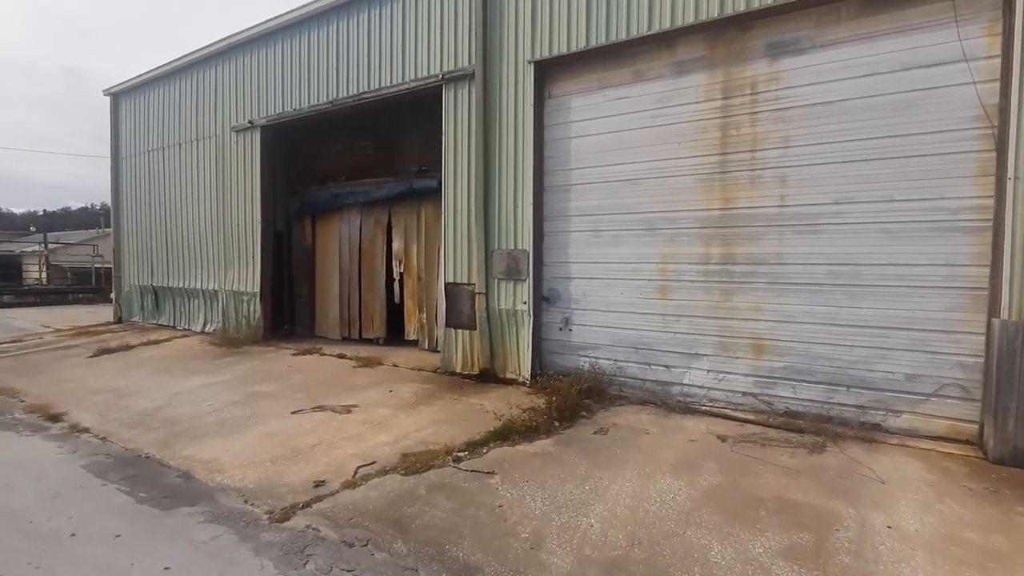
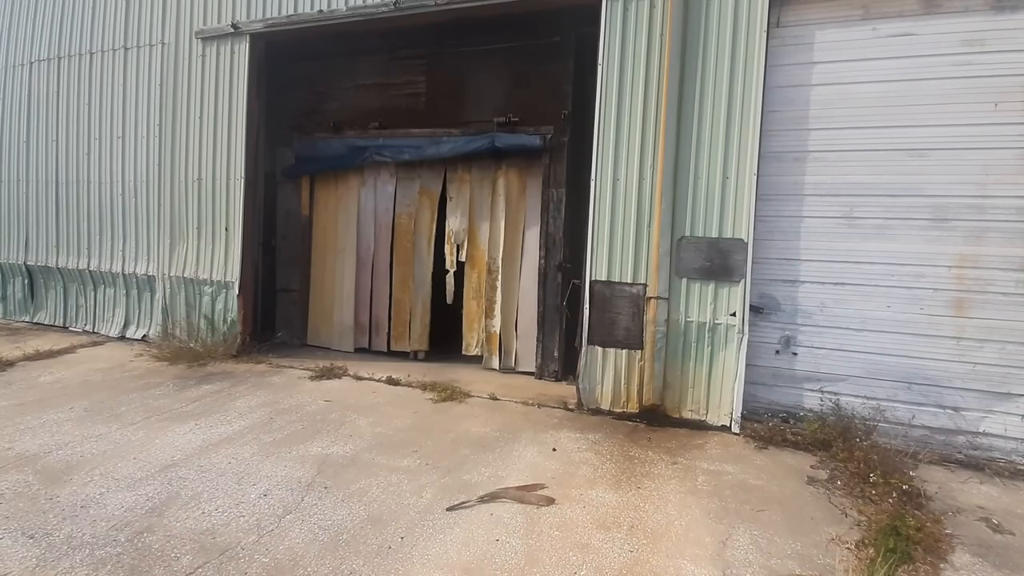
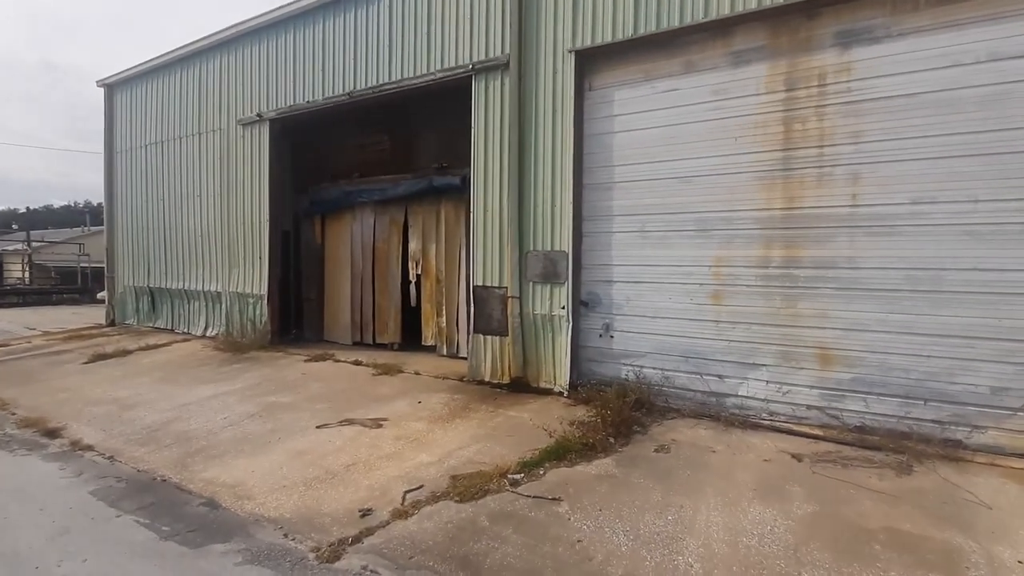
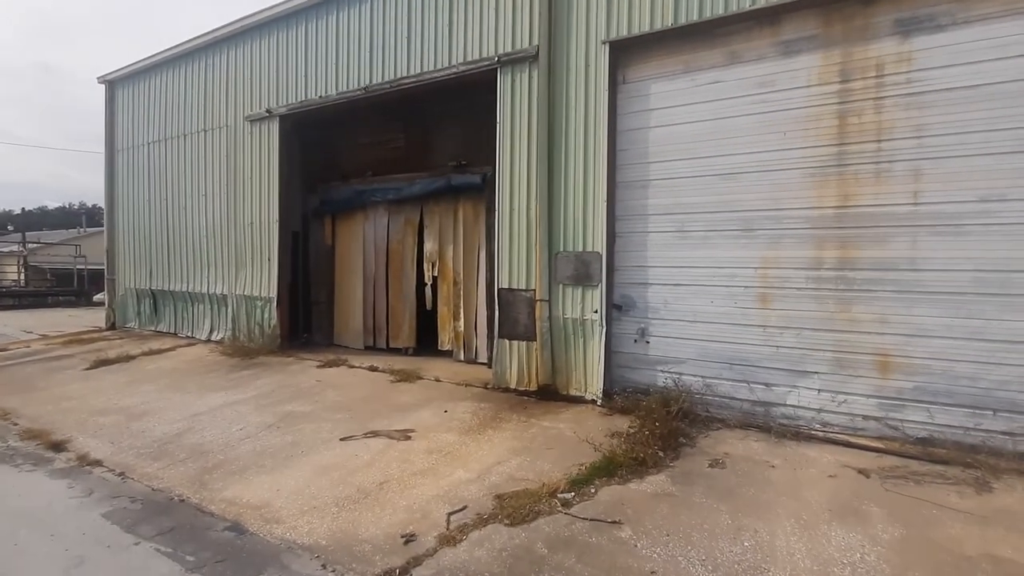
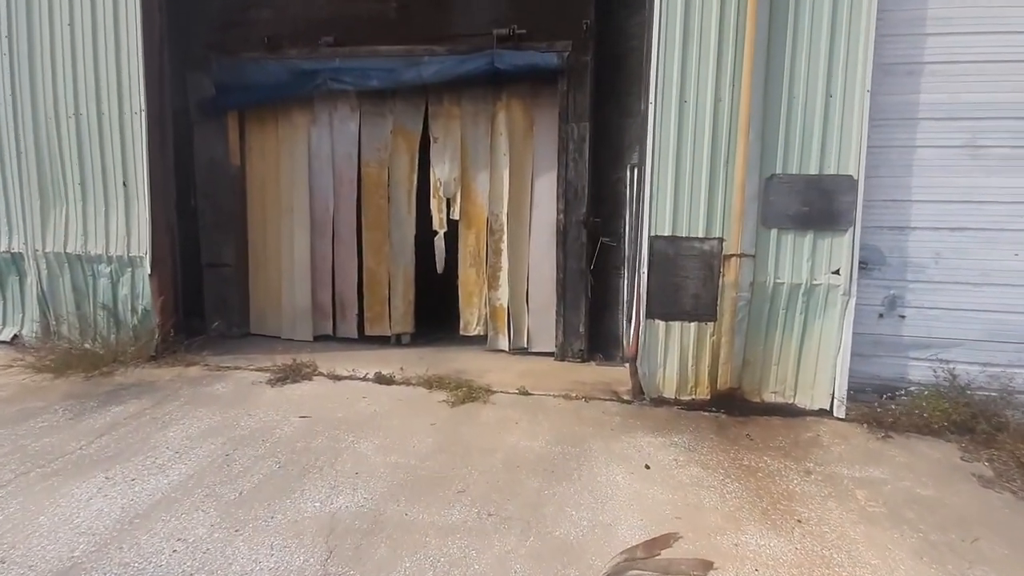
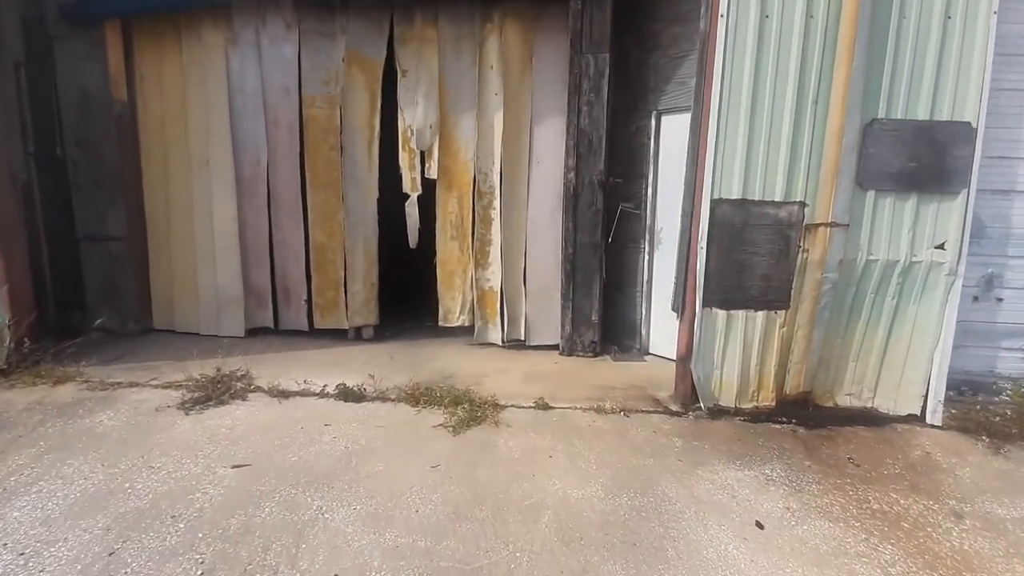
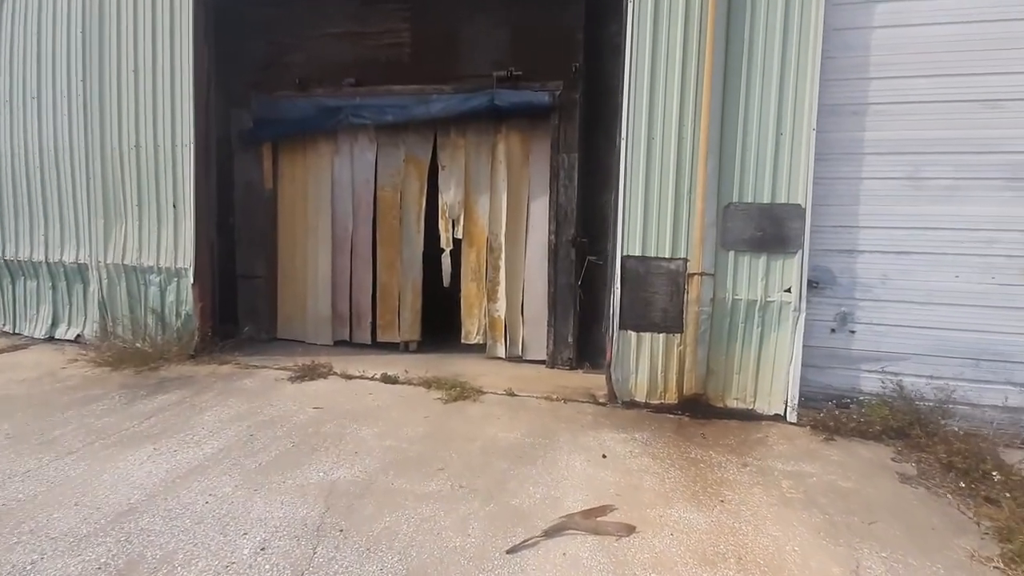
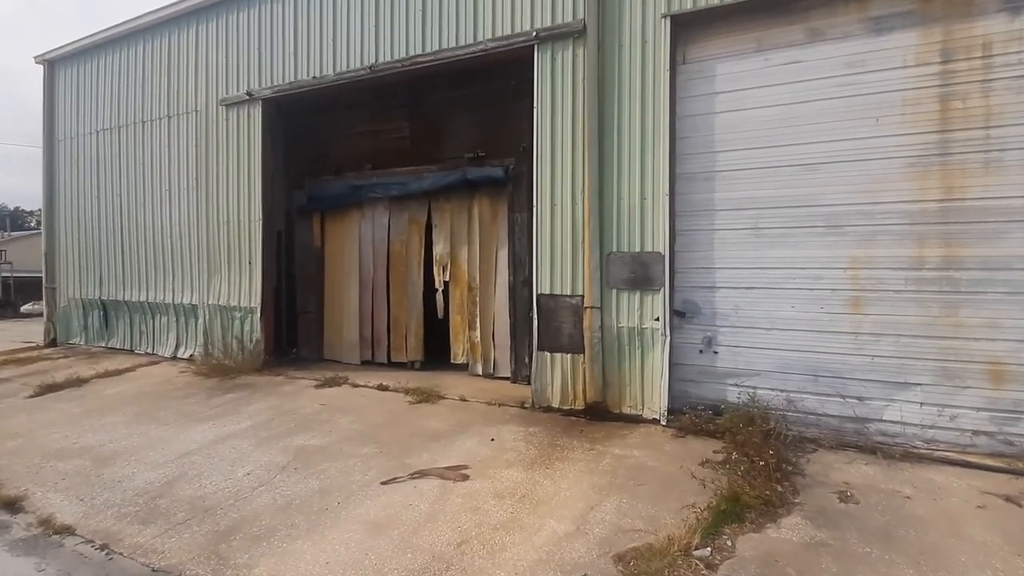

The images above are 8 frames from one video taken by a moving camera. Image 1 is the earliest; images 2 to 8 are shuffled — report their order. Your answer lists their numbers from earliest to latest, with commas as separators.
3, 4, 8, 2, 7, 5, 6
